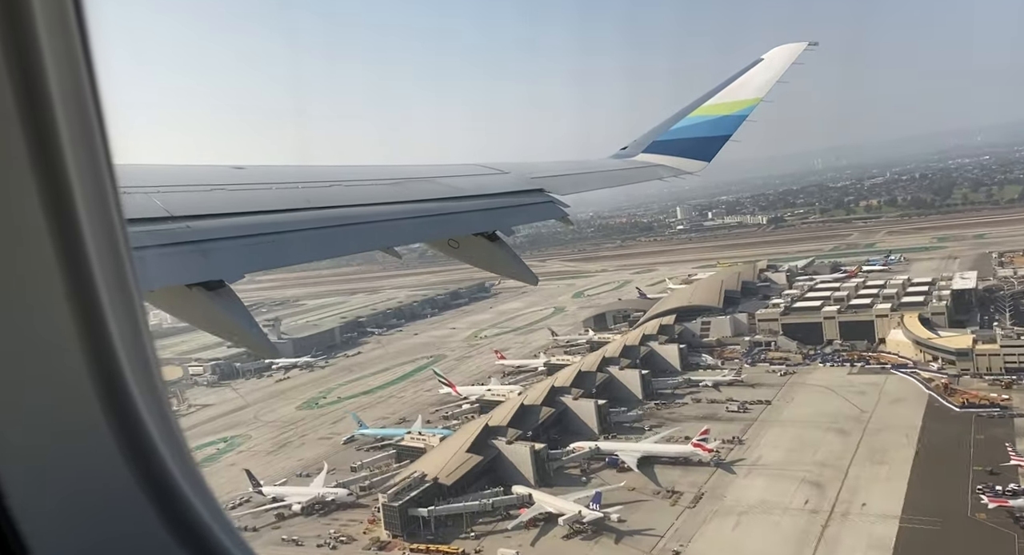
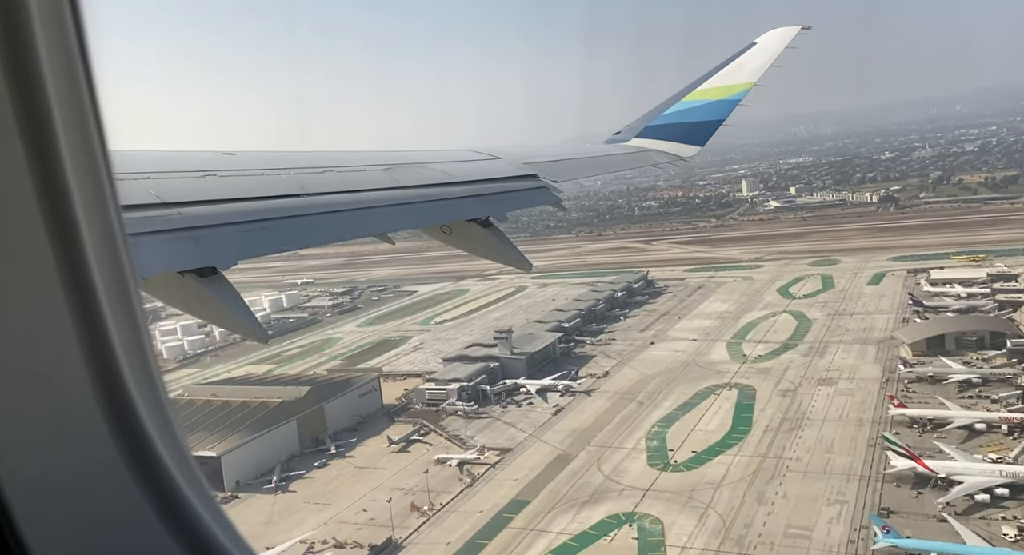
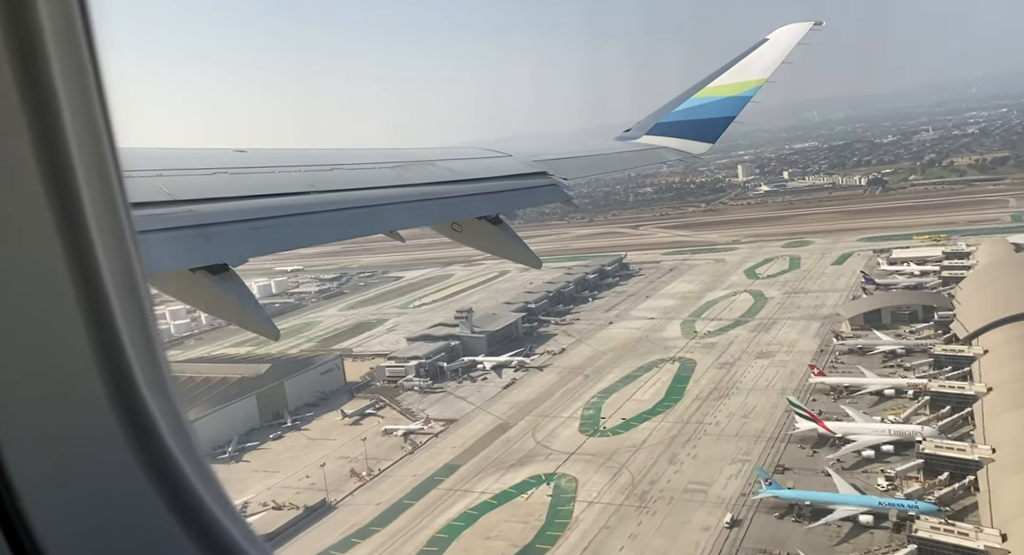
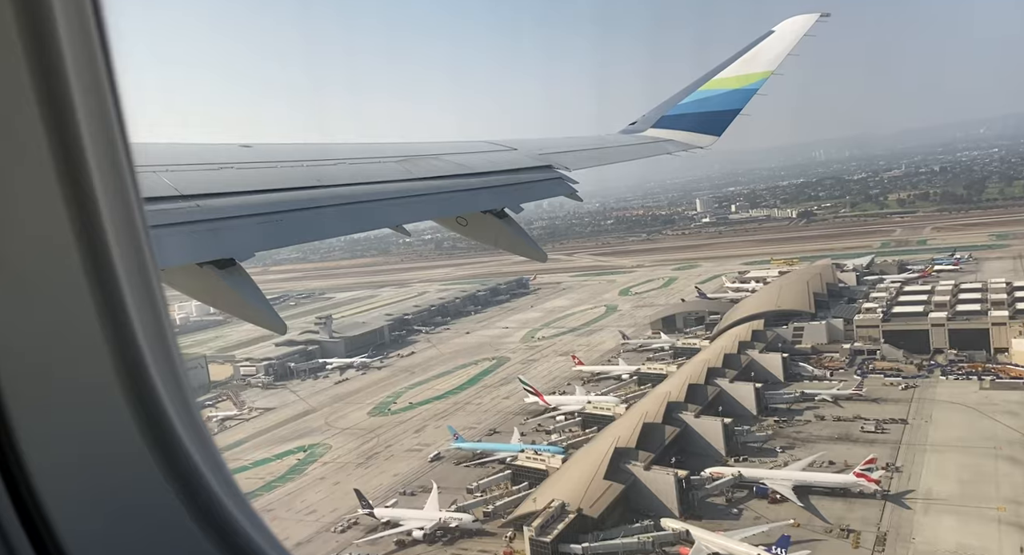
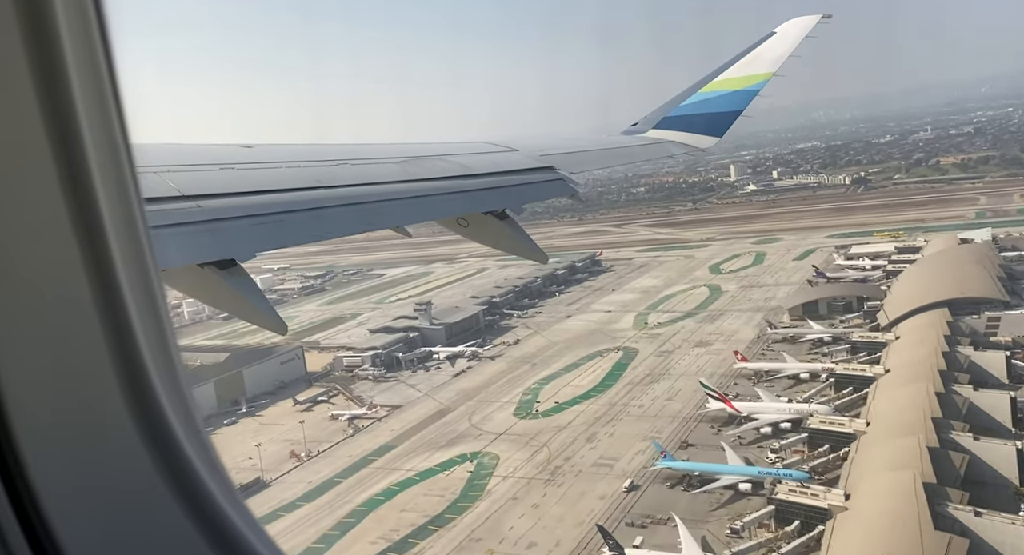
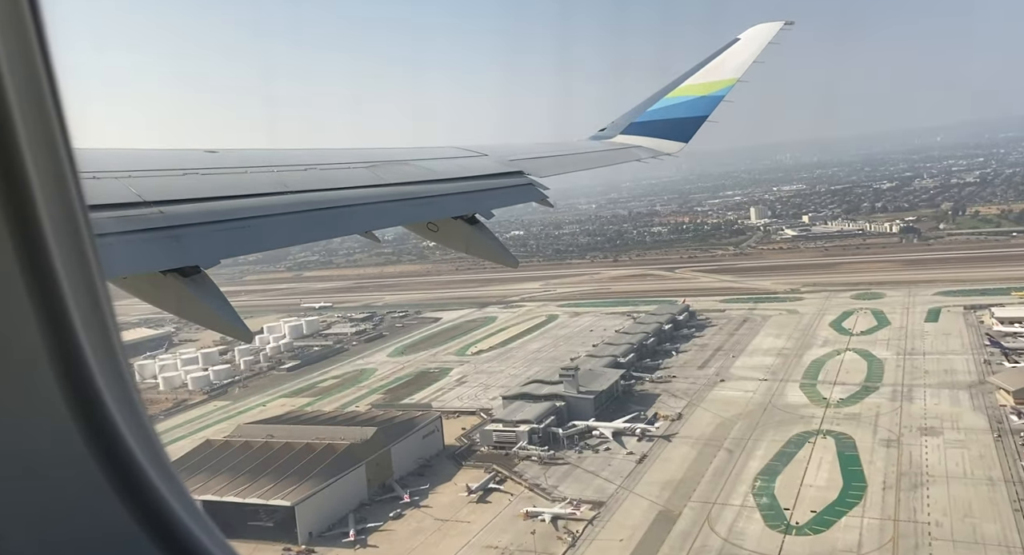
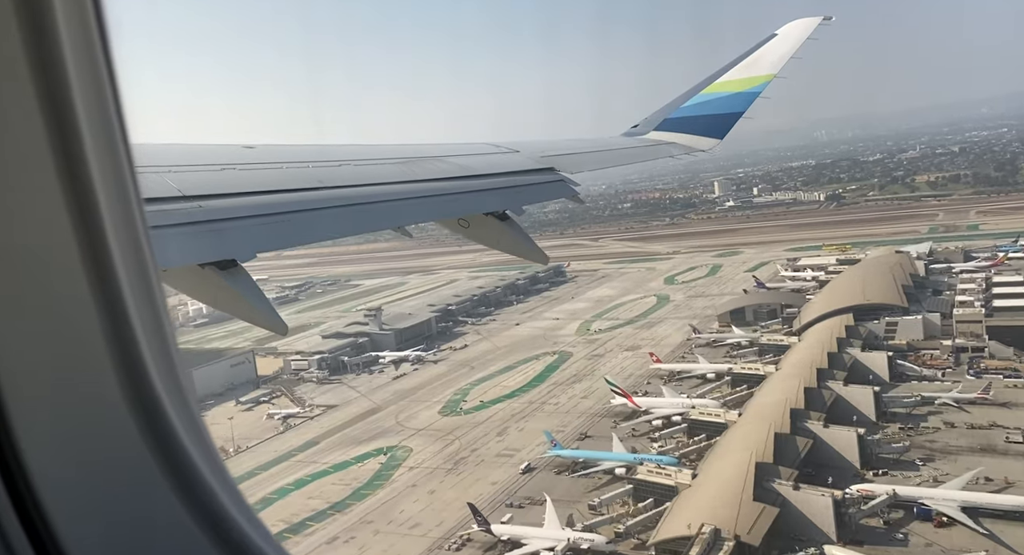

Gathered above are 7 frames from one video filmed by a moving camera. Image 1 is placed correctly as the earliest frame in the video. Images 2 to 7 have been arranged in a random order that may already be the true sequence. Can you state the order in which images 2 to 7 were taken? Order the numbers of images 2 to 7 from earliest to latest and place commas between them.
4, 7, 5, 3, 2, 6
